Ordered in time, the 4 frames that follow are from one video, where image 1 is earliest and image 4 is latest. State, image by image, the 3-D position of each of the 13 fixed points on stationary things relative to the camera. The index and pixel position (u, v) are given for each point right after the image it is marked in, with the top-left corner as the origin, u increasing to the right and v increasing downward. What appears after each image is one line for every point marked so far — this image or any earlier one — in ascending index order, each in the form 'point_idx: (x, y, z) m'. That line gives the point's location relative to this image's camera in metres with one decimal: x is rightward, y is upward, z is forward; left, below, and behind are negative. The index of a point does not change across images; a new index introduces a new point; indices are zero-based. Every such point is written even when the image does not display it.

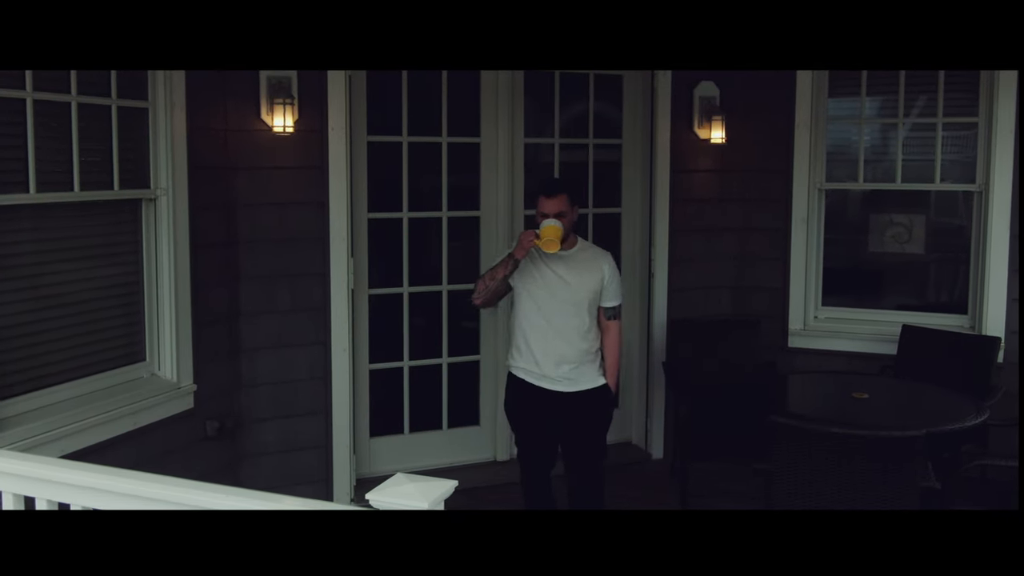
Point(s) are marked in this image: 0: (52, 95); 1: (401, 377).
0: (-1.7, +0.8, +3.8) m
1: (-0.6, -0.5, +5.8) m
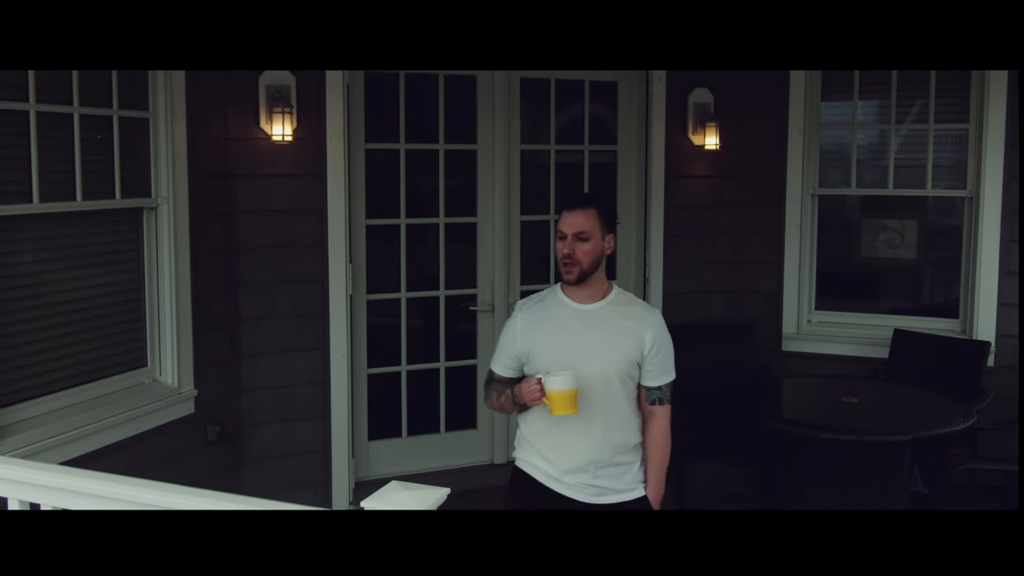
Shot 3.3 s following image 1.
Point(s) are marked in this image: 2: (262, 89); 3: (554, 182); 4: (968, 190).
0: (-1.8, +0.7, +4.1) m
1: (-0.7, -0.5, +5.9) m
2: (-1.3, +1.0, +5.1) m
3: (+0.3, +0.6, +6.1) m
4: (+2.6, +0.6, +5.9) m
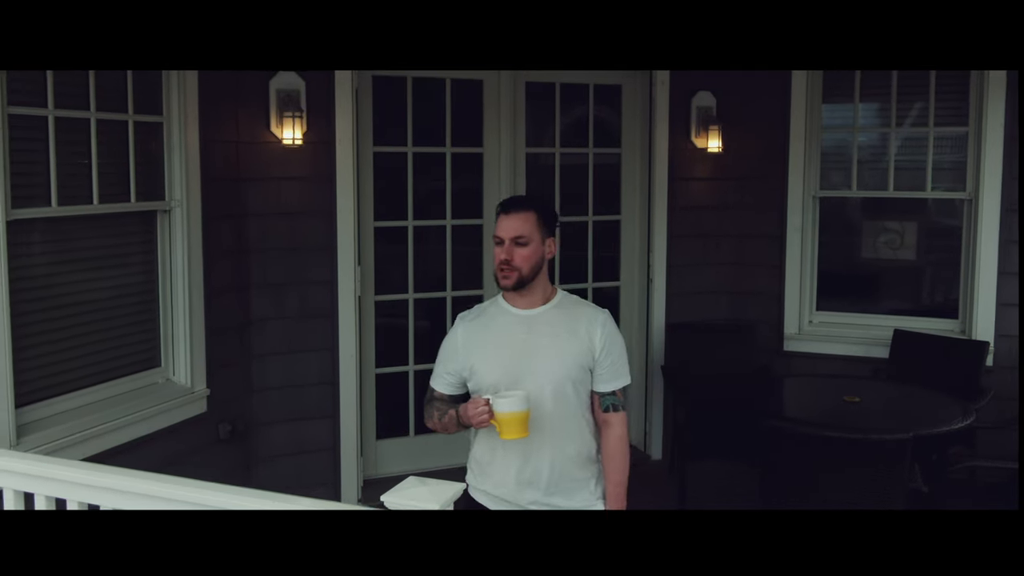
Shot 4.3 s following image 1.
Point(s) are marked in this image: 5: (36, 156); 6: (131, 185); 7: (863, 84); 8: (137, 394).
0: (-1.8, +0.7, +4.1) m
1: (-0.6, -0.5, +6.0) m
2: (-1.2, +1.0, +5.2) m
3: (+0.3, +0.6, +6.2) m
4: (+2.7, +0.6, +6.0) m
5: (-1.9, +0.5, +4.0) m
6: (-1.7, +0.5, +4.5) m
7: (+2.1, +1.2, +6.2) m
8: (-1.7, -0.5, +4.6) m
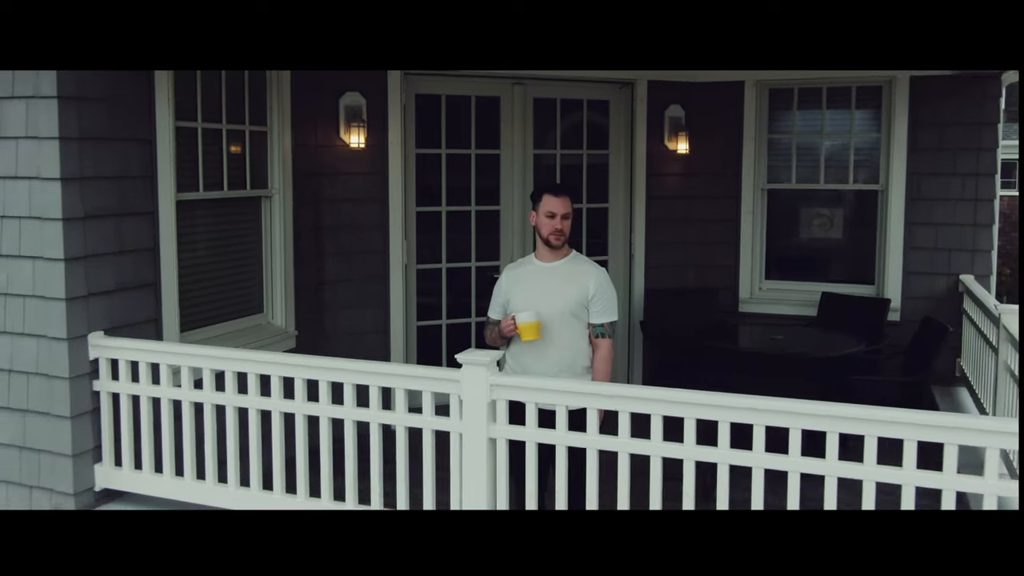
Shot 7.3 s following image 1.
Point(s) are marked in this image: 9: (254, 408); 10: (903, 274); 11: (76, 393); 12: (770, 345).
0: (-1.7, +0.9, +5.8) m
1: (-0.5, -0.3, +7.6) m
2: (-1.2, +1.2, +6.8) m
3: (+0.4, +0.8, +7.8) m
4: (+2.8, +0.8, +7.6) m
5: (-1.8, +0.7, +5.6) m
6: (-1.6, +0.7, +6.1) m
7: (+2.2, +1.4, +7.8) m
8: (-1.6, -0.3, +6.2) m
9: (-1.1, -0.5, +4.5) m
10: (+2.9, +0.1, +7.5) m
11: (-2.1, -0.5, +4.8) m
12: (+1.6, -0.4, +6.3) m
